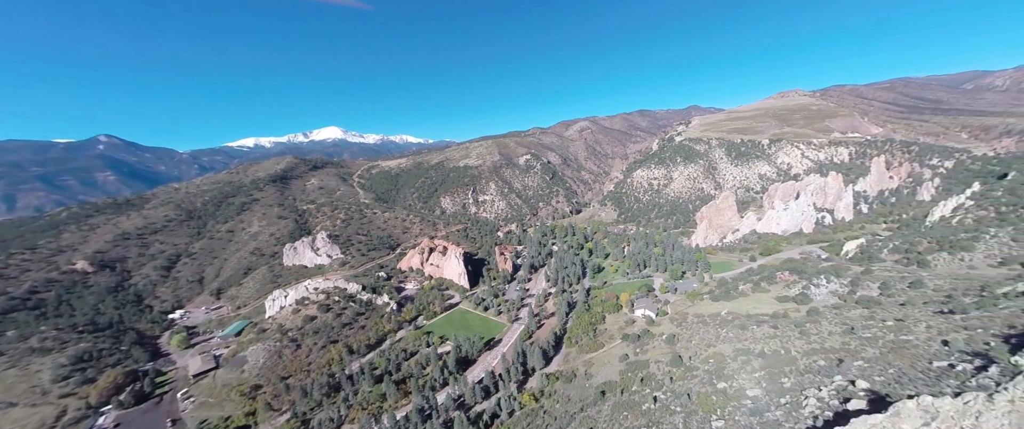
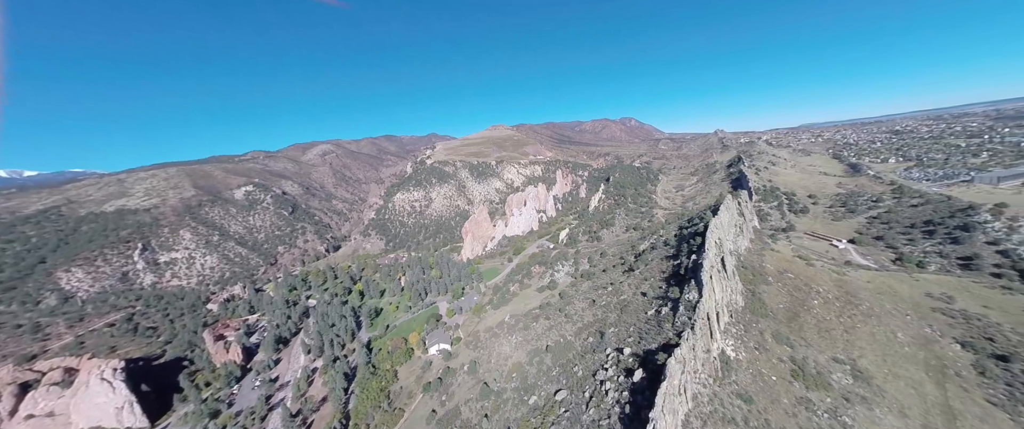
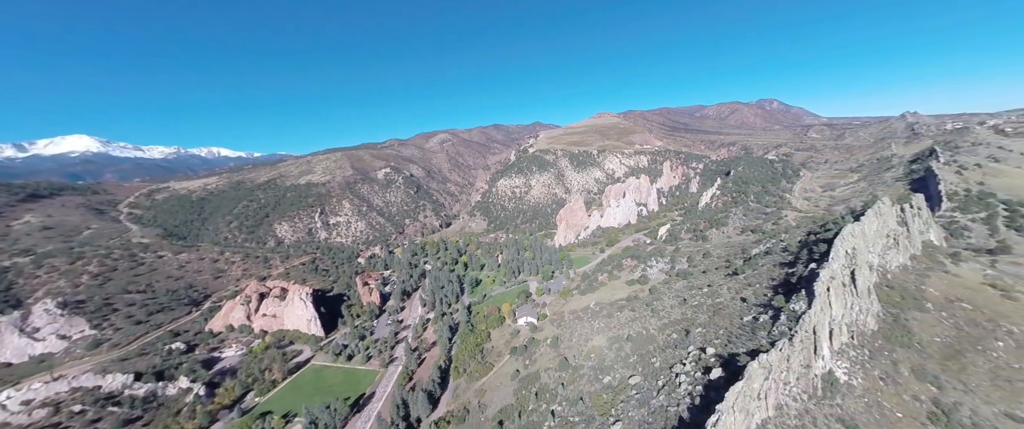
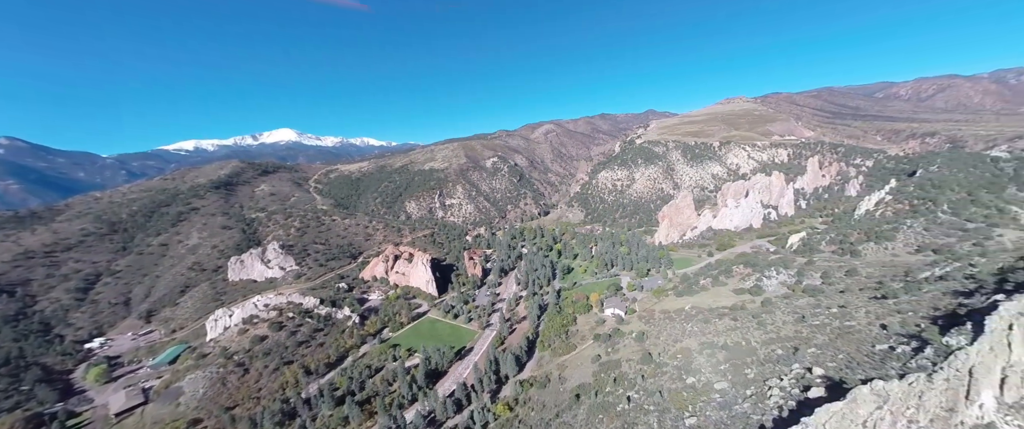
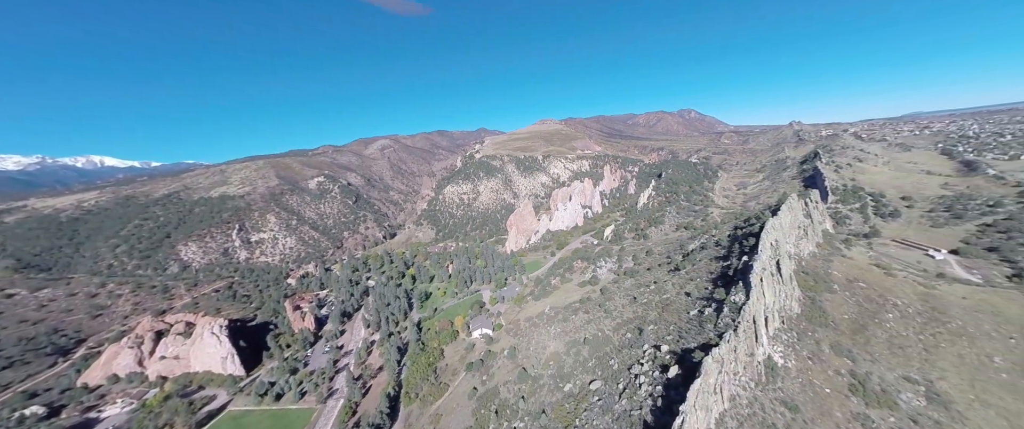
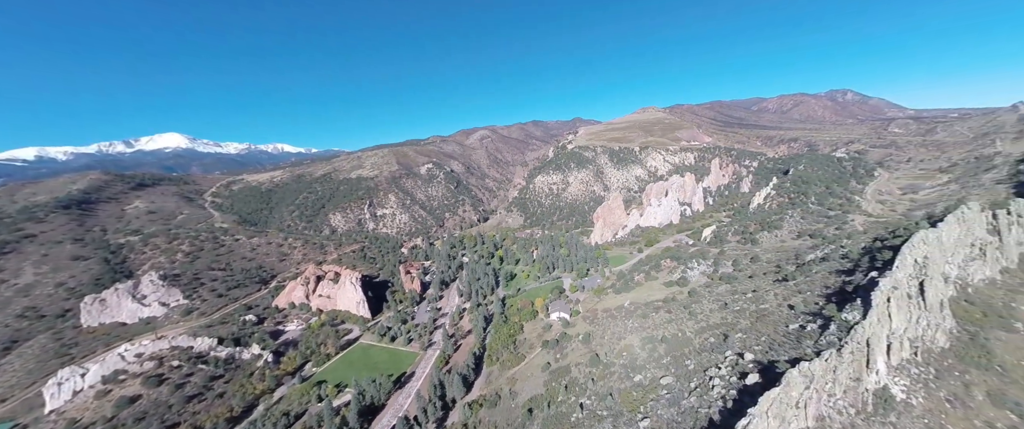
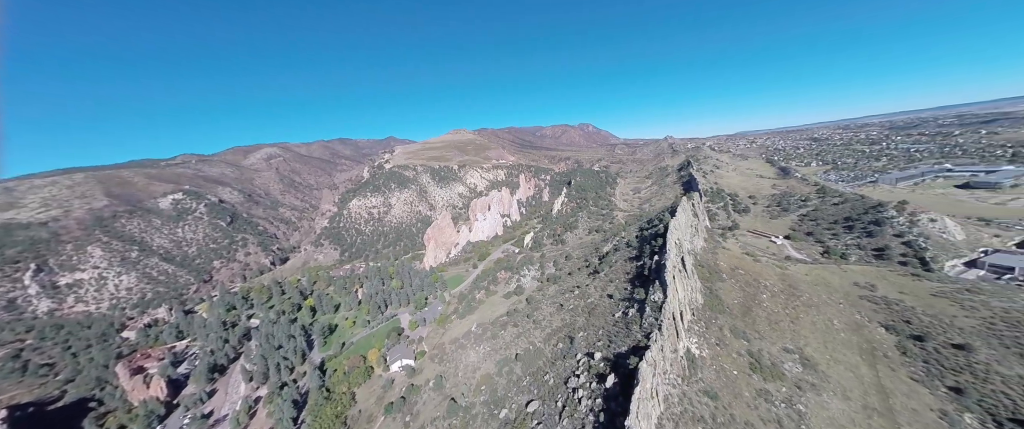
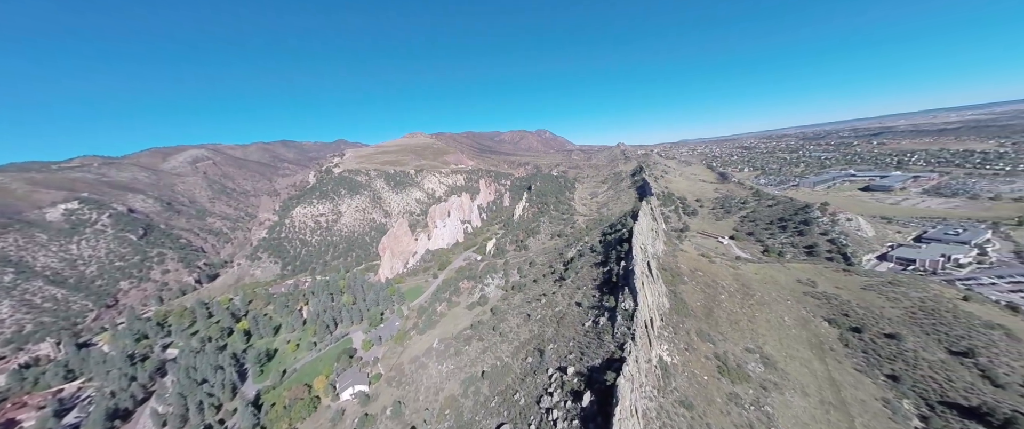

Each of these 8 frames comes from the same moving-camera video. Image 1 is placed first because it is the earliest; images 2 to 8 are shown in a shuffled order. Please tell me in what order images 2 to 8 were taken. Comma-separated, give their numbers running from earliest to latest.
4, 6, 3, 5, 2, 7, 8
